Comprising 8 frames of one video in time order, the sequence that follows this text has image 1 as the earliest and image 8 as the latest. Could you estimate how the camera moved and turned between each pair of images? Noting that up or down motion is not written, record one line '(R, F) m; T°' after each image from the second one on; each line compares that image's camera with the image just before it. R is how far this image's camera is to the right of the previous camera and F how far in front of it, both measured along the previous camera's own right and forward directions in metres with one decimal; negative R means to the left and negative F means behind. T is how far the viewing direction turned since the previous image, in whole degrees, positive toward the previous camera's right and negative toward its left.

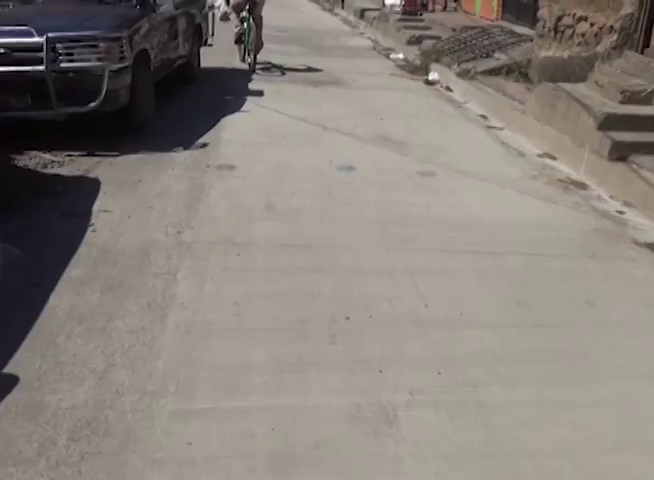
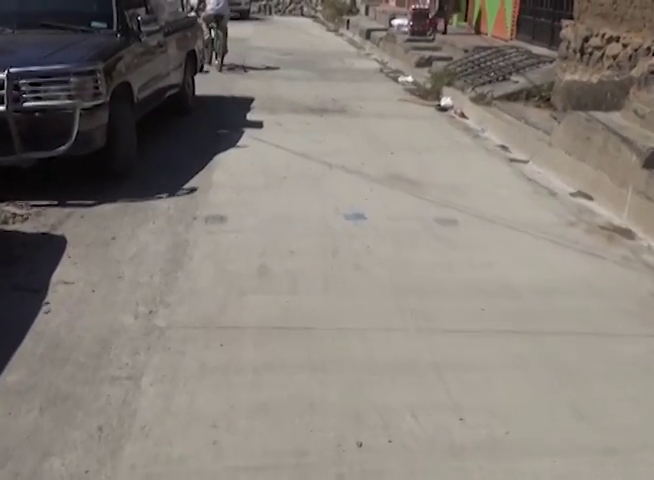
(0.0, +1.1) m; -1°
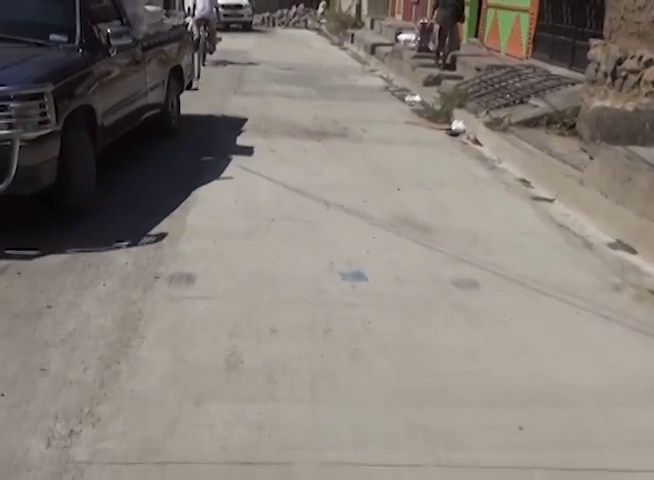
(+0.1, +1.3) m; 0°
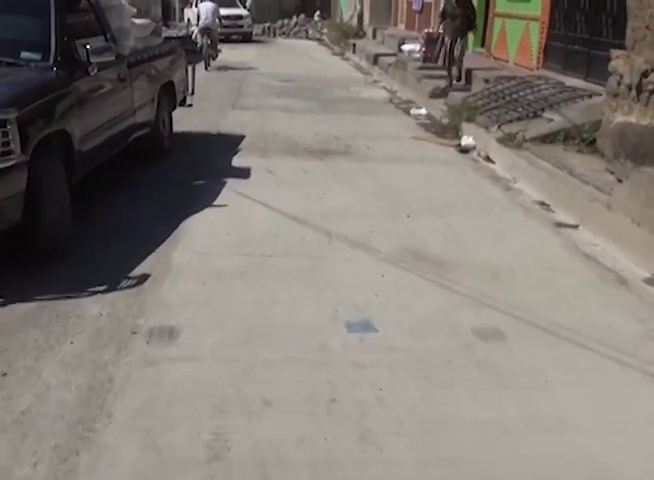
(0.0, +0.7) m; 0°
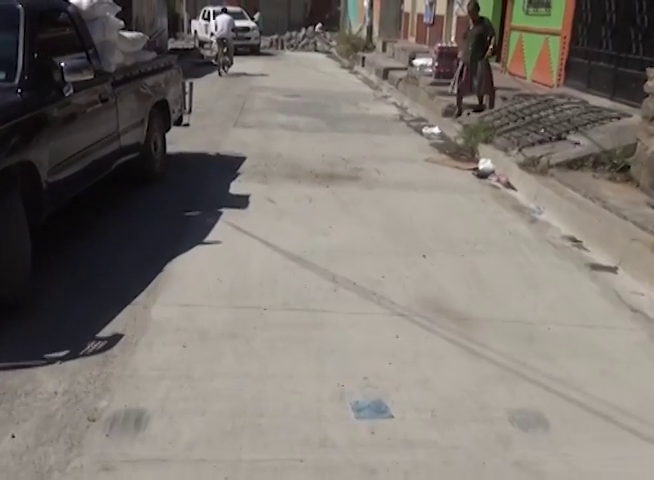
(0.0, +0.9) m; -1°
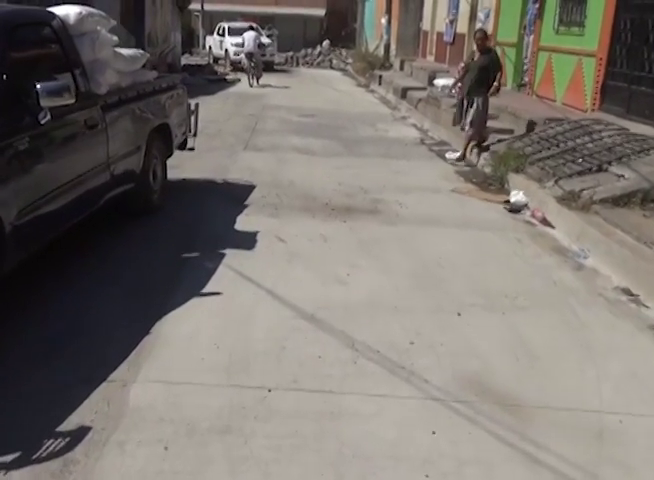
(-0.1, +1.0) m; -1°
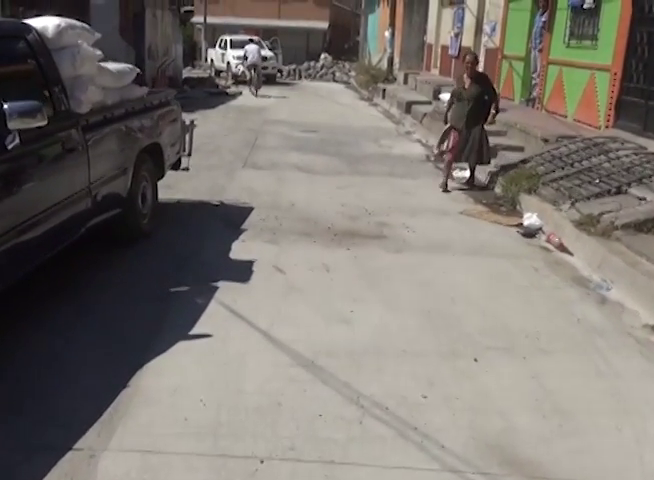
(0.0, +0.6) m; 0°
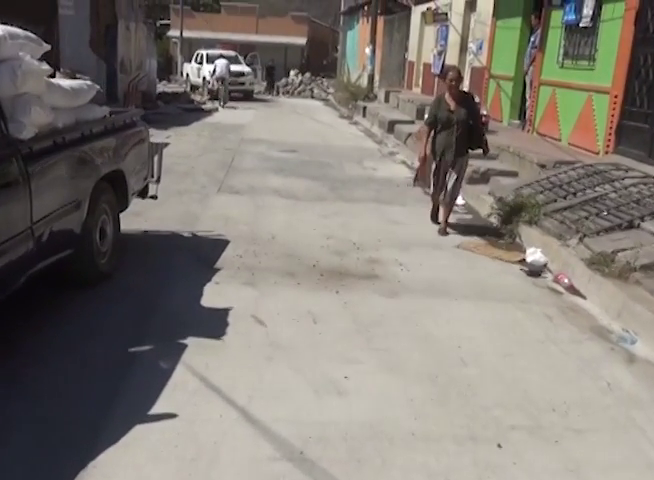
(-0.1, +1.0) m; +2°
